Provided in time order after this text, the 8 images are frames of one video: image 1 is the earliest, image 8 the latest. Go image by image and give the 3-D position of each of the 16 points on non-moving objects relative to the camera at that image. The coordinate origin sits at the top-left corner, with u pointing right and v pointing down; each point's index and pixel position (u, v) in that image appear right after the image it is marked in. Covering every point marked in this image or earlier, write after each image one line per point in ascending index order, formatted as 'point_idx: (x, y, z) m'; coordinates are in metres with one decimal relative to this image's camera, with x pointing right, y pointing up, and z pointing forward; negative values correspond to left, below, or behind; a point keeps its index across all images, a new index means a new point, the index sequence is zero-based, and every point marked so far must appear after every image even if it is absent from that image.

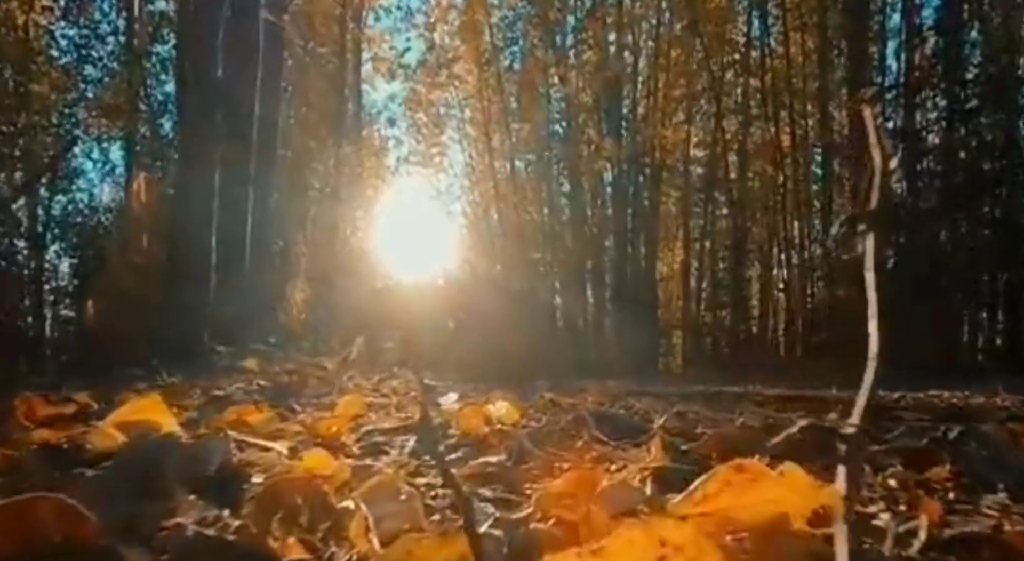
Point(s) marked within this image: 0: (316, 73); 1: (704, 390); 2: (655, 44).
0: (-4.6, +4.8, +19.0) m
1: (+1.4, -0.9, +6.3) m
2: (+3.3, +5.2, +19.0) m
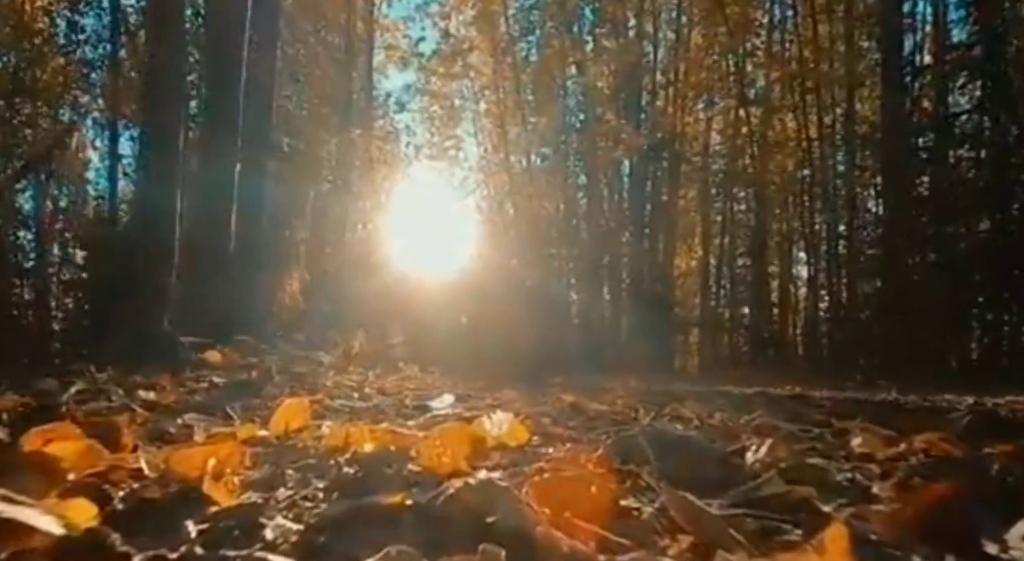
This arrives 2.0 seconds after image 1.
0: (-4.3, +5.0, +18.5) m
1: (+1.5, -0.8, +5.7) m
2: (+3.6, +5.3, +18.4) m
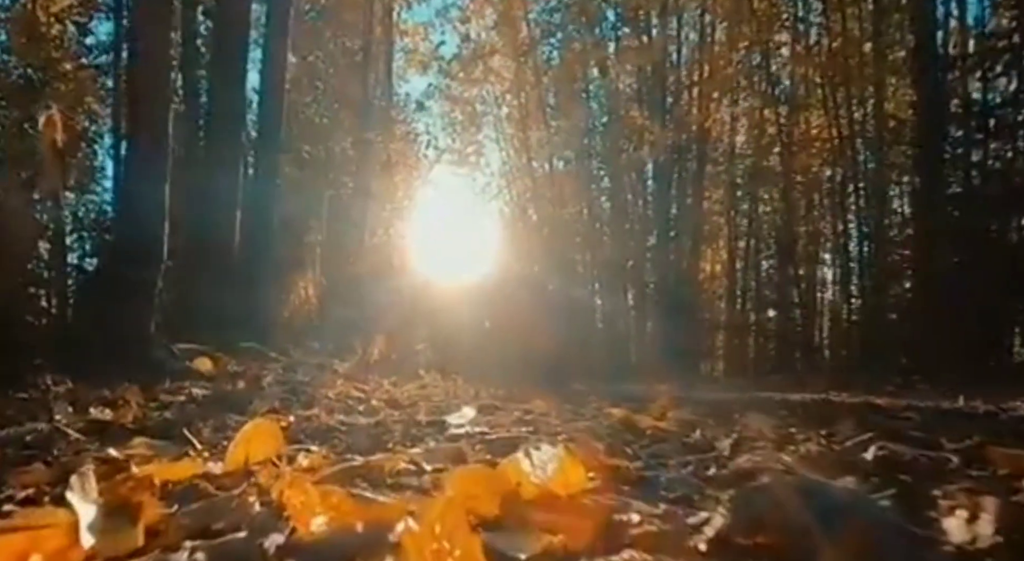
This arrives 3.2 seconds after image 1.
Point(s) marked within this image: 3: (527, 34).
0: (-3.8, +4.8, +18.3) m
1: (+1.7, -0.8, +5.3) m
2: (+4.1, +5.2, +18.0) m
3: (+0.3, +5.8, +19.5) m
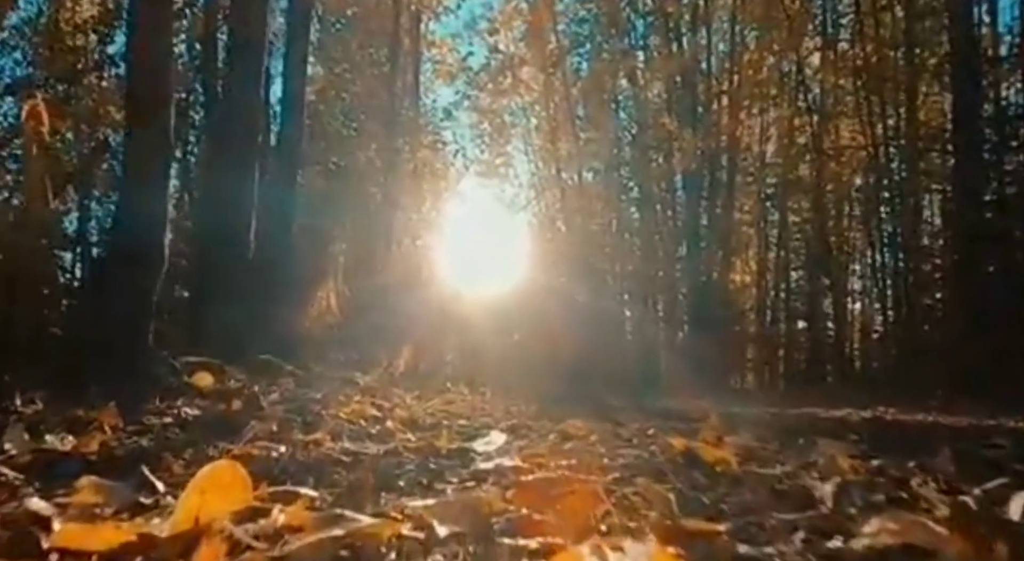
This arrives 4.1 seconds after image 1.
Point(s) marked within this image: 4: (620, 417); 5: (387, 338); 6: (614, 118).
0: (-3.2, +4.6, +18.2) m
1: (+1.9, -0.8, +4.9) m
2: (+4.7, +5.0, +17.6) m
3: (+1.0, +5.5, +19.3) m
4: (+0.7, -0.9, +5.7) m
5: (-1.9, -0.9, +12.8) m
6: (+2.4, +3.8, +19.2) m
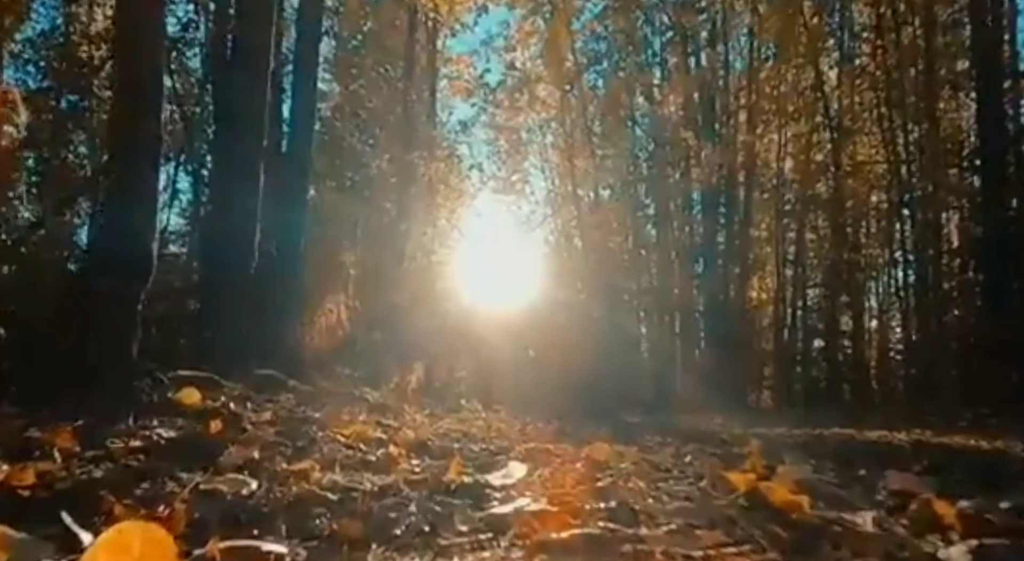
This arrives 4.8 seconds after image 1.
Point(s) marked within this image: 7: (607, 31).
0: (-2.8, +4.2, +18.1) m
1: (+2.0, -0.9, +4.7) m
2: (+5.0, +4.7, +17.4) m
3: (+1.4, +5.1, +19.1) m
4: (+0.8, -1.0, +5.4) m
5: (-1.7, -1.1, +12.6) m
6: (+2.7, +3.4, +19.0) m
7: (+2.1, +5.5, +18.4) m
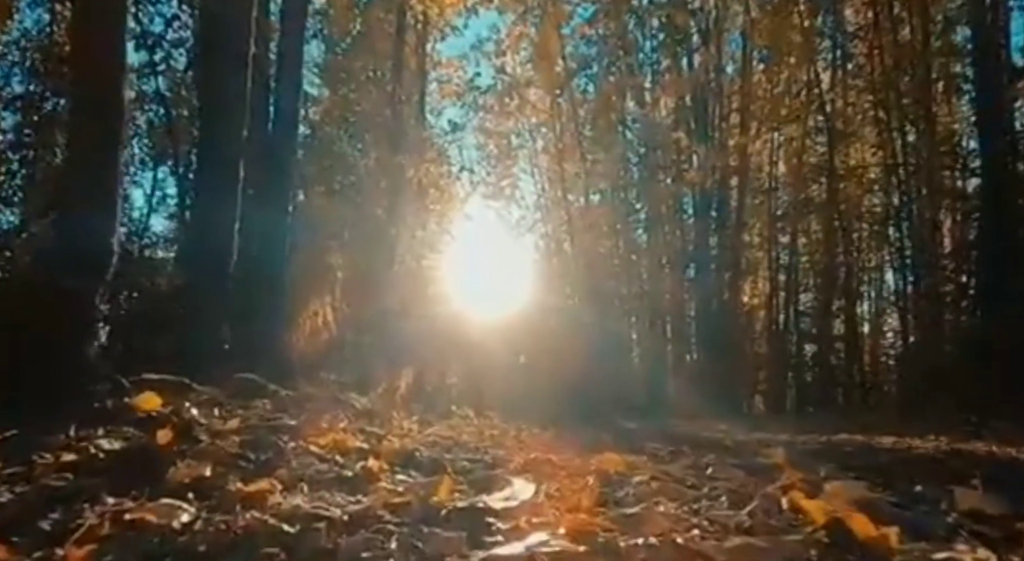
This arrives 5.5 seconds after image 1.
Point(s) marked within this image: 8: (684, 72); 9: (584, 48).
0: (-3.0, +4.2, +17.9) m
1: (+1.9, -0.9, +4.5) m
2: (+4.8, +4.6, +17.3) m
3: (+1.2, +5.0, +19.0) m
4: (+0.8, -1.0, +5.2) m
5: (-1.8, -1.2, +12.3) m
6: (+2.5, +3.3, +18.8) m
7: (+1.9, +5.4, +18.2) m
8: (+3.7, +4.4, +17.5) m
9: (+1.6, +5.3, +18.5) m
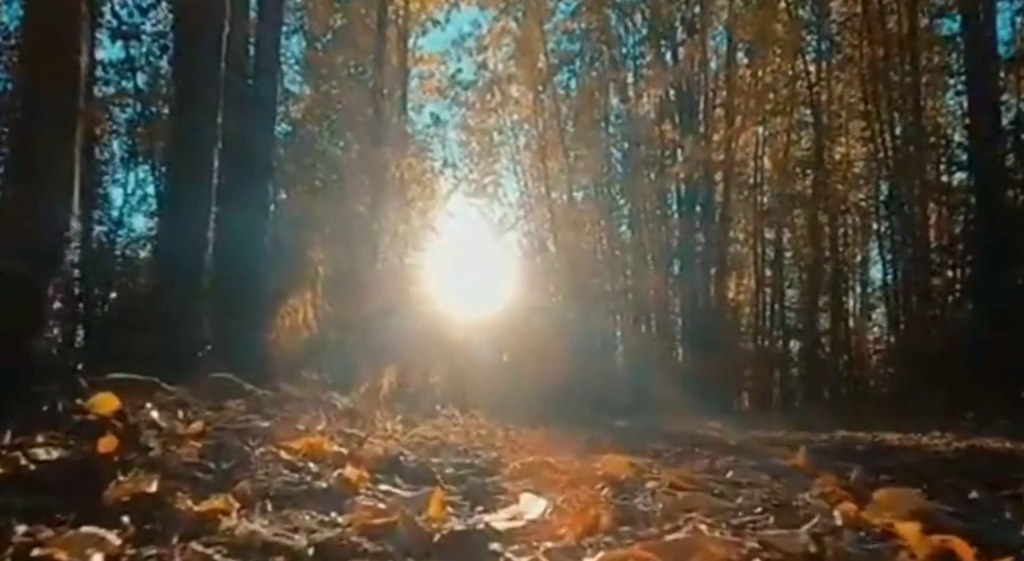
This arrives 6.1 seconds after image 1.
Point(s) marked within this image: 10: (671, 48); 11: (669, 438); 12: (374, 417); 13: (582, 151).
0: (-3.4, +4.2, +17.7) m
1: (+1.9, -0.9, +4.3) m
2: (+4.5, +4.7, +17.2) m
3: (+0.8, +5.1, +18.8) m
4: (+0.7, -1.0, +5.0) m
5: (-2.0, -1.1, +12.1) m
6: (+2.2, +3.4, +18.7) m
7: (+1.6, +5.5, +18.0) m
8: (+3.3, +4.5, +17.4) m
9: (+1.2, +5.4, +18.3) m
10: (+3.4, +4.8, +17.3) m
11: (+1.0, -1.0, +5.3) m
12: (-0.9, -0.8, +5.1) m
13: (+1.7, +3.1, +19.1) m
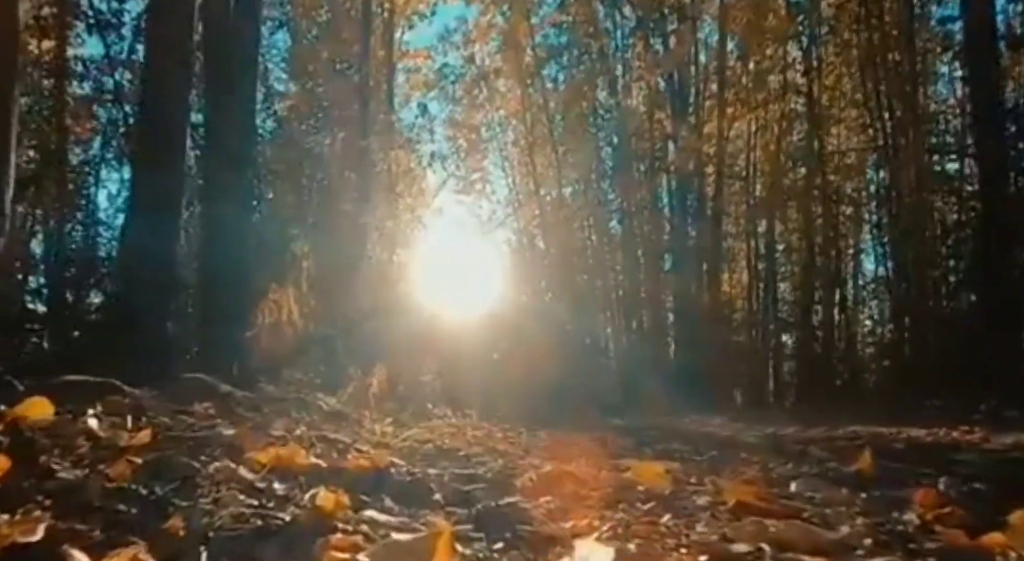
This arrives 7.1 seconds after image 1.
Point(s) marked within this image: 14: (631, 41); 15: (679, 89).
0: (-3.6, +4.2, +17.3) m
1: (+1.9, -0.8, +4.1) m
2: (+4.3, +4.8, +16.9) m
3: (+0.5, +5.2, +18.5) m
4: (+0.7, -0.9, +4.8) m
5: (-2.1, -1.1, +11.8) m
6: (+1.9, +3.5, +18.4) m
7: (+1.3, +5.6, +17.8) m
8: (+3.1, +4.6, +17.1) m
9: (+1.0, +5.5, +18.0) m
10: (+3.1, +5.0, +17.1) m
11: (+1.0, -1.0, +5.0) m
12: (-0.9, -0.8, +4.8) m
13: (+1.4, +3.2, +18.9) m
14: (+2.6, +5.1, +17.4) m
15: (+3.5, +4.0, +17.1) m
